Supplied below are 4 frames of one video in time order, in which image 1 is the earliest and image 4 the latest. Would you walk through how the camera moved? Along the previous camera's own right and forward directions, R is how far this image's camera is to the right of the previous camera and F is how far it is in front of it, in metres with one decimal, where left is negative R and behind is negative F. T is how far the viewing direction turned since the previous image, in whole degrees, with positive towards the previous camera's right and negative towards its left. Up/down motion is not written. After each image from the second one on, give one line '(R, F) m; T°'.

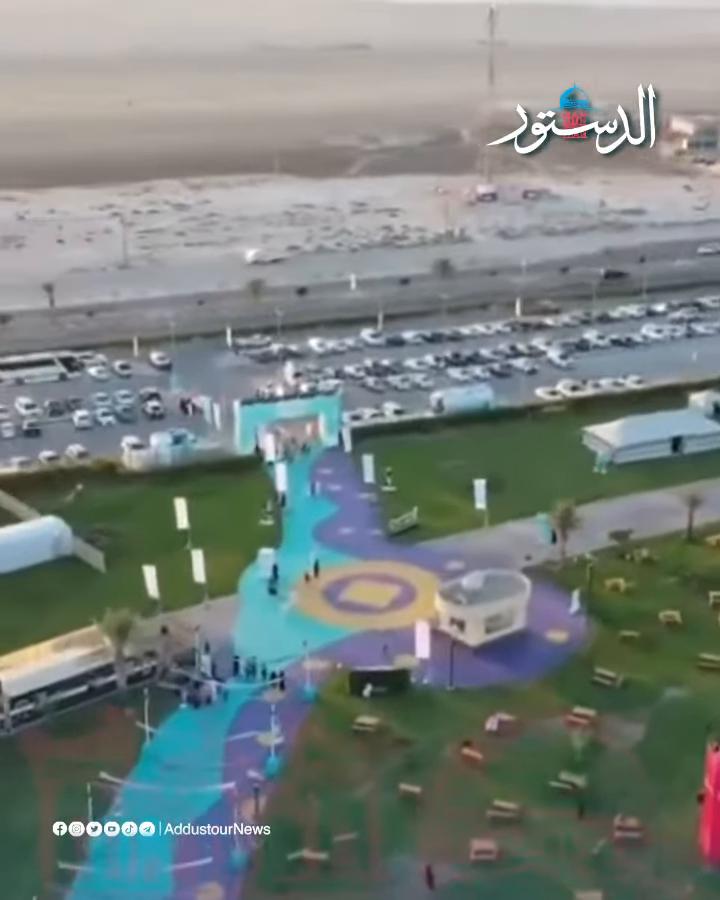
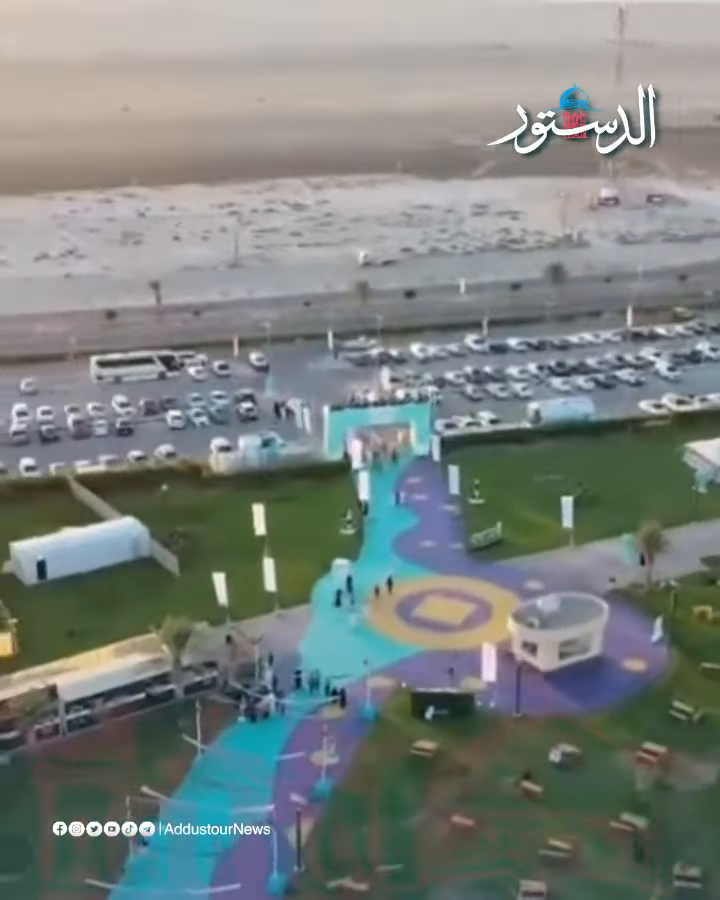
(+0.7, +0.5) m; -6°
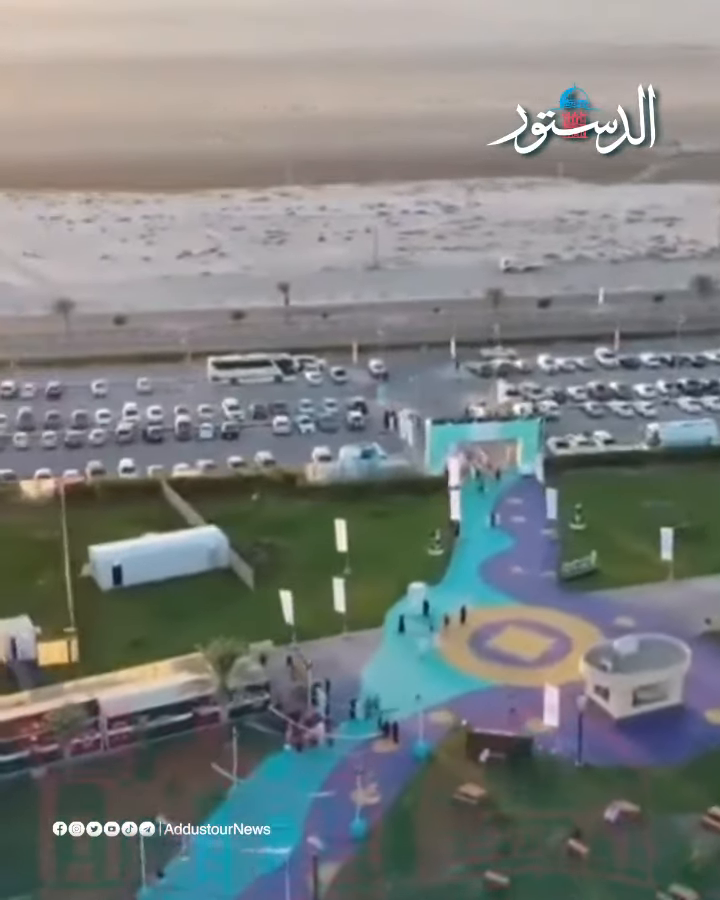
(+1.1, +0.8) m; -7°
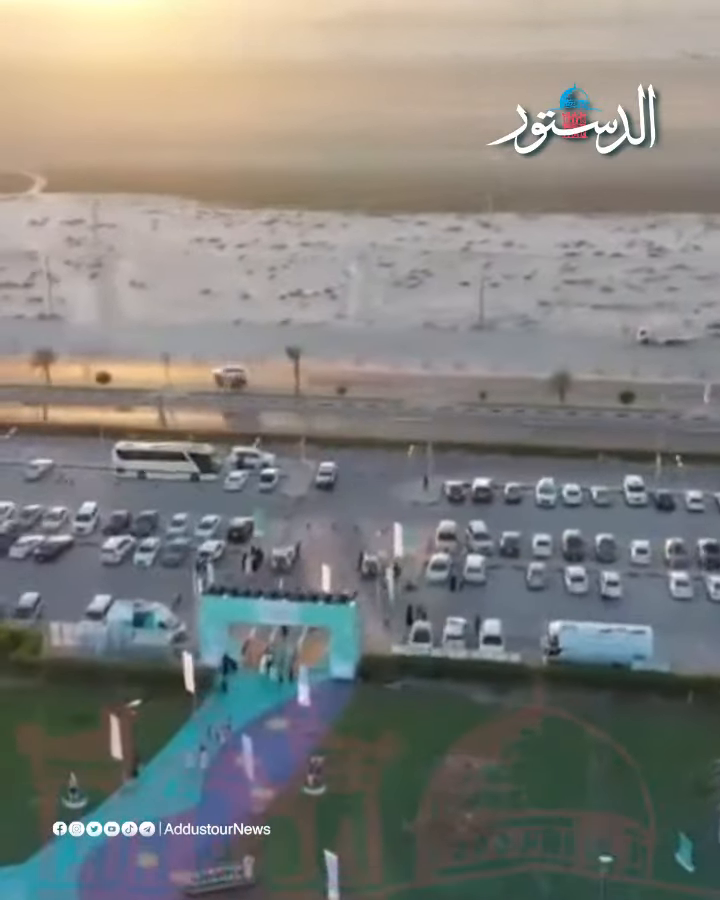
(+7.5, +7.4) m; -17°
